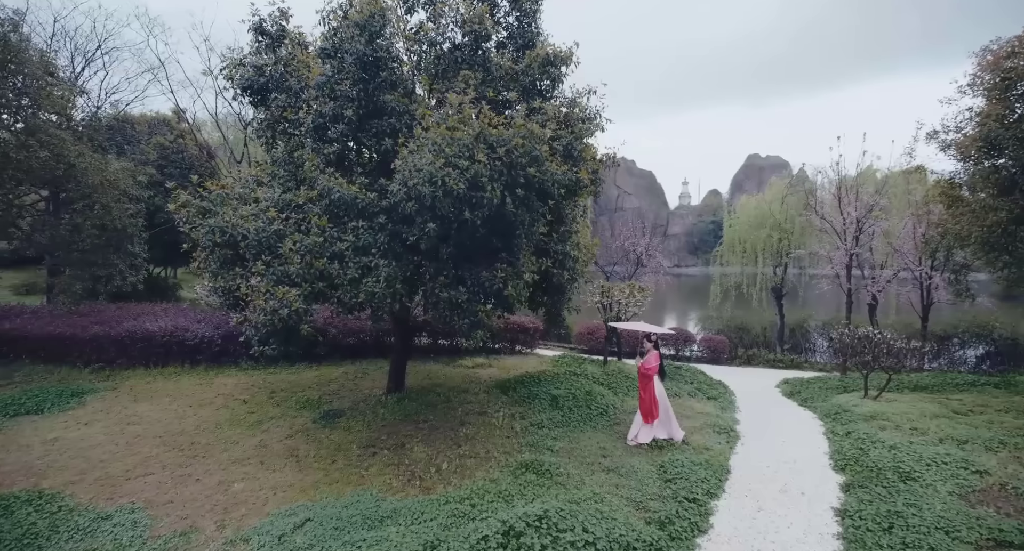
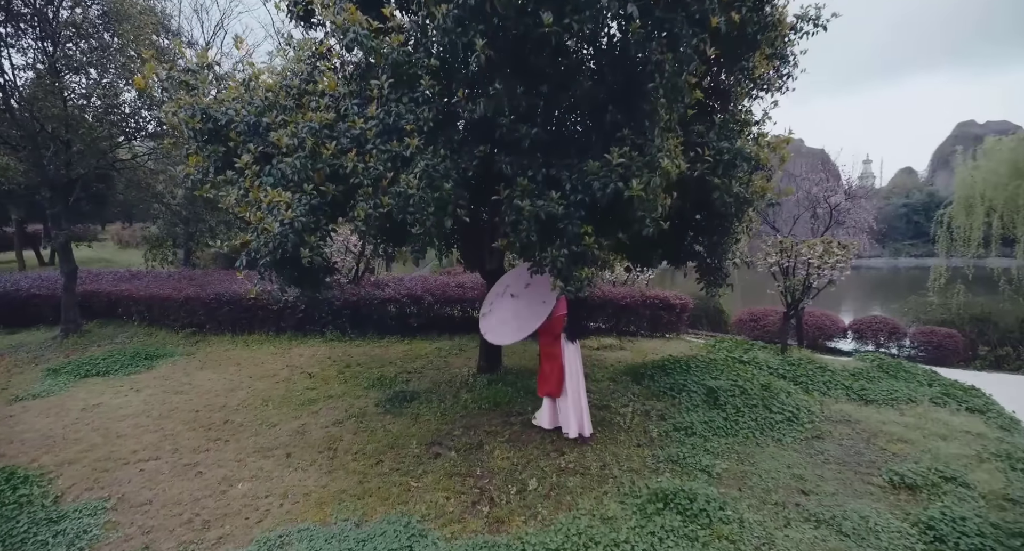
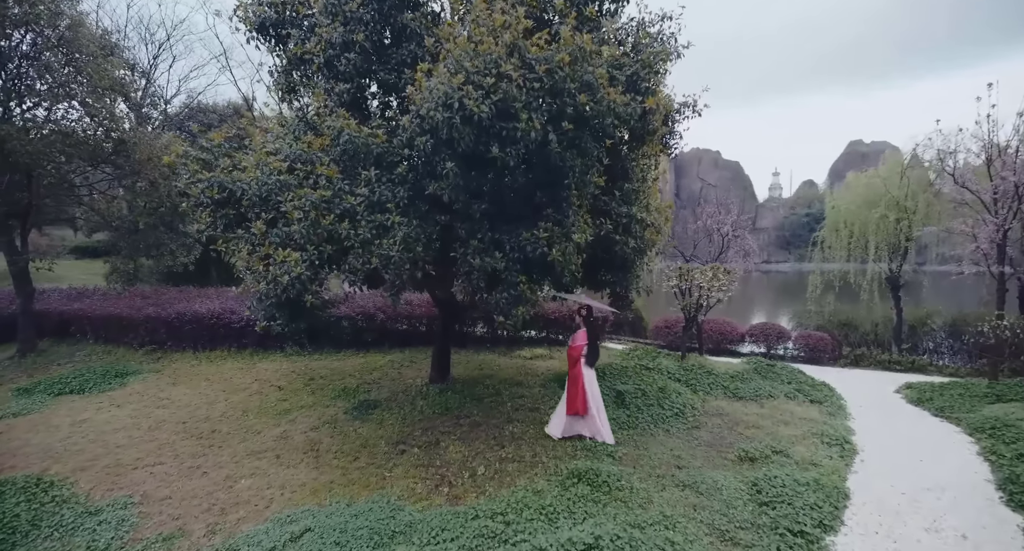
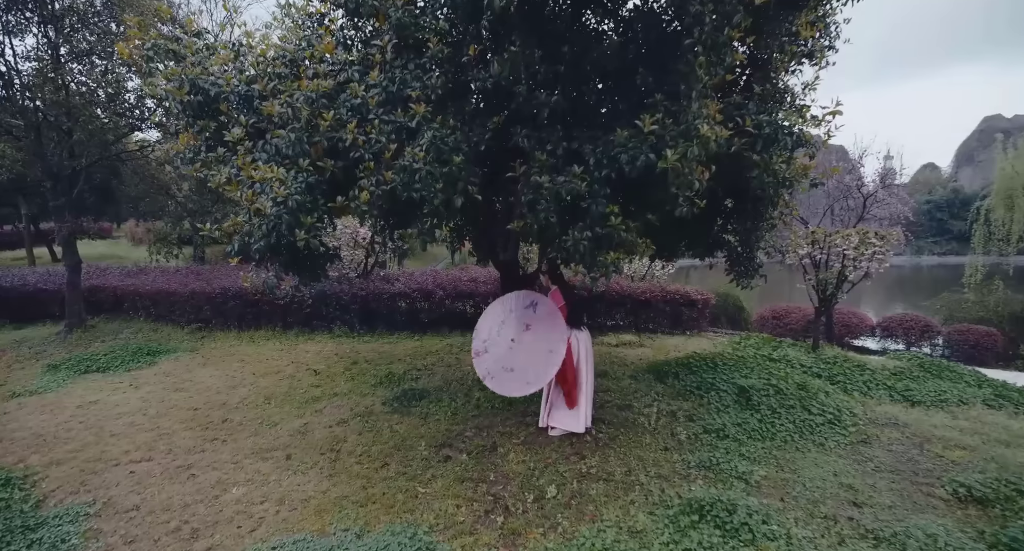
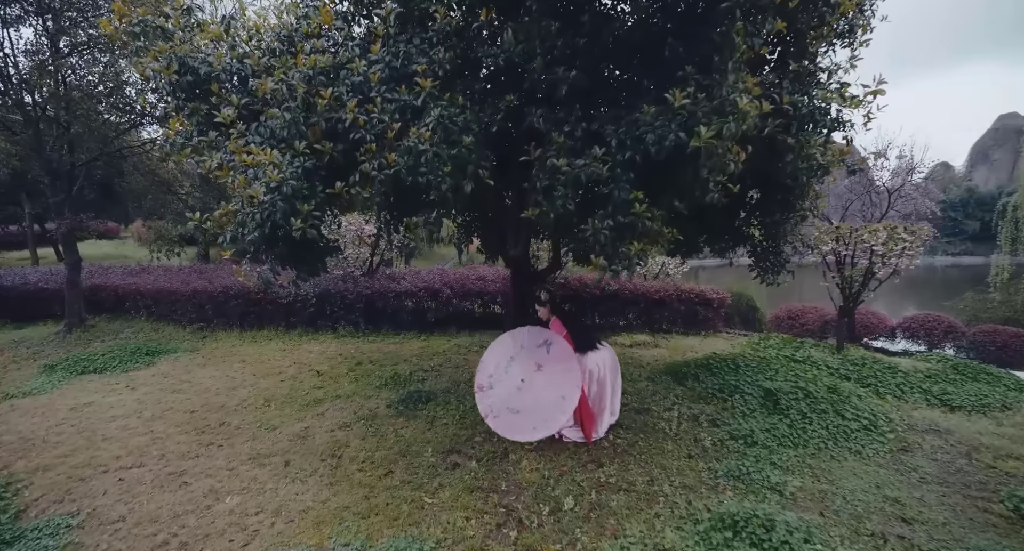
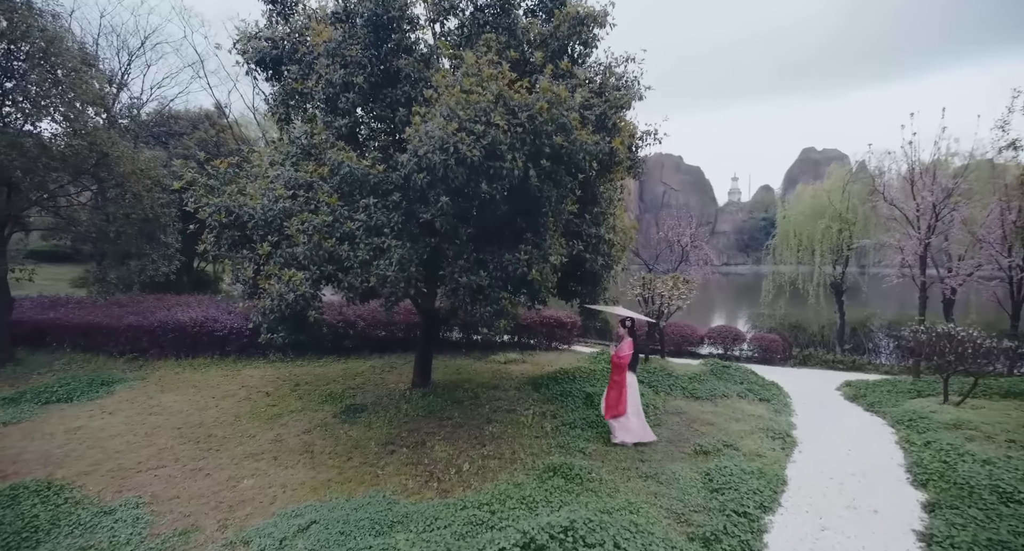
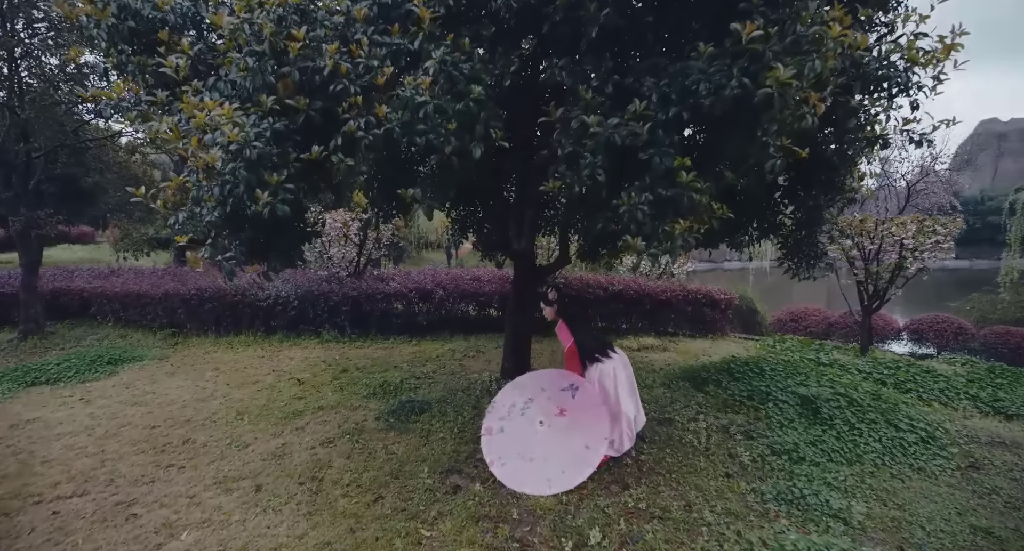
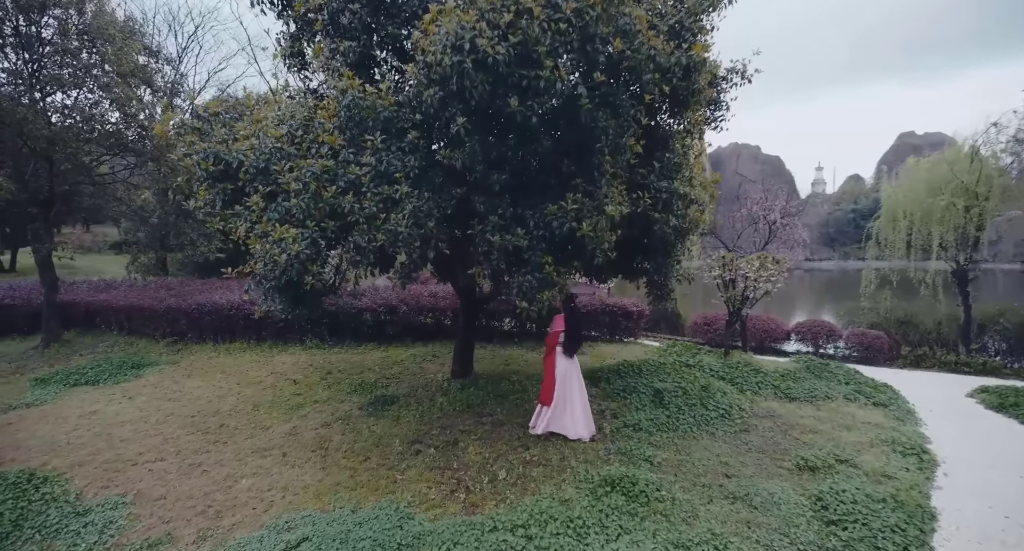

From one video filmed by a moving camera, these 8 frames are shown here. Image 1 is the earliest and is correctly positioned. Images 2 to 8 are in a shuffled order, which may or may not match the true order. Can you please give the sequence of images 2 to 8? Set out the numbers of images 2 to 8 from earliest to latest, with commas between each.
6, 3, 8, 2, 4, 5, 7
